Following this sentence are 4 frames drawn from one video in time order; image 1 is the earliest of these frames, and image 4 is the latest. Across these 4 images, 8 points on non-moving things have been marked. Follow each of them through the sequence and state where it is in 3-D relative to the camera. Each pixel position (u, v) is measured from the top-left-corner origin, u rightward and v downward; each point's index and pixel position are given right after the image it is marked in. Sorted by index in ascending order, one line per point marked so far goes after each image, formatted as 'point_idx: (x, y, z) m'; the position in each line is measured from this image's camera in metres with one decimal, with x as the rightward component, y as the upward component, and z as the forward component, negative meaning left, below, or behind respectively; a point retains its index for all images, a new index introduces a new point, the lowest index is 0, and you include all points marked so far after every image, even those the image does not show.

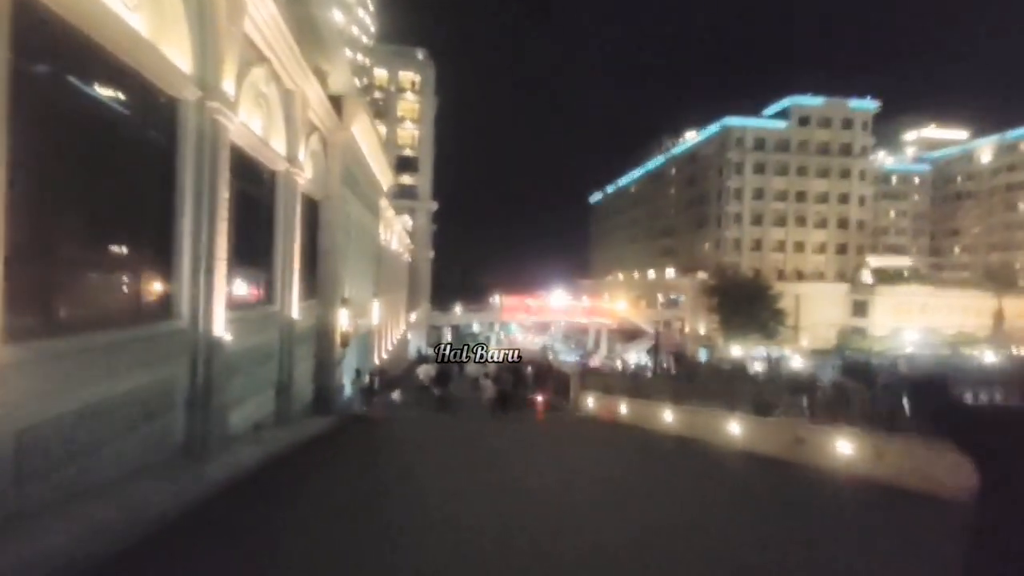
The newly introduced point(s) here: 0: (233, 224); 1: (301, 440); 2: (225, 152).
0: (-4.2, +0.9, +14.7) m
1: (-3.6, -2.6, +16.9) m
2: (-3.7, +1.8, +12.6) m
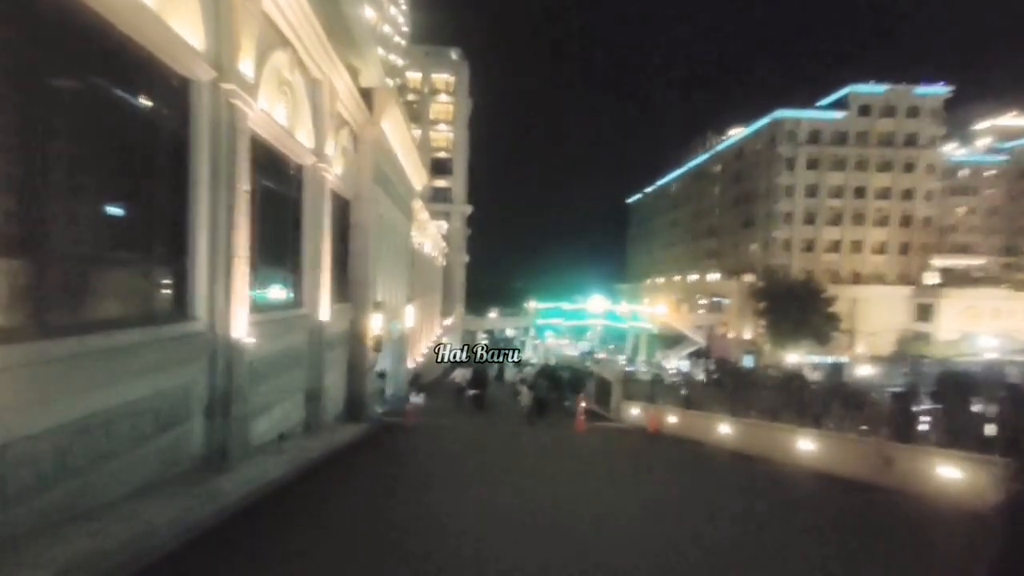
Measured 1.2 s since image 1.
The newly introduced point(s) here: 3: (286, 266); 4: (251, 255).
0: (-3.6, +0.9, +13.7) m
1: (-3.0, -2.6, +15.8) m
2: (-3.2, +1.7, +11.6) m
3: (-3.8, +0.4, +16.4) m
4: (-3.6, +0.4, +13.2) m
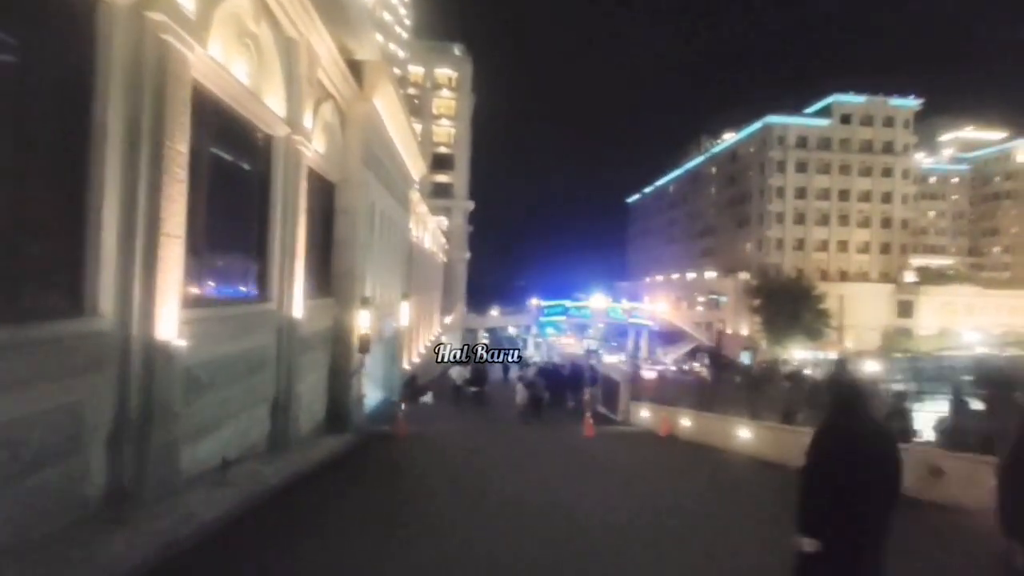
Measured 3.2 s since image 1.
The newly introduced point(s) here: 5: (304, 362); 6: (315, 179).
0: (-3.6, +1.1, +11.2) m
1: (-2.9, -2.5, +13.4) m
2: (-3.1, +1.9, +9.1) m
3: (-3.8, +0.5, +13.9) m
4: (-3.6, +0.6, +10.8) m
5: (-3.7, -1.3, +17.5) m
6: (-3.8, +2.1, +18.7) m
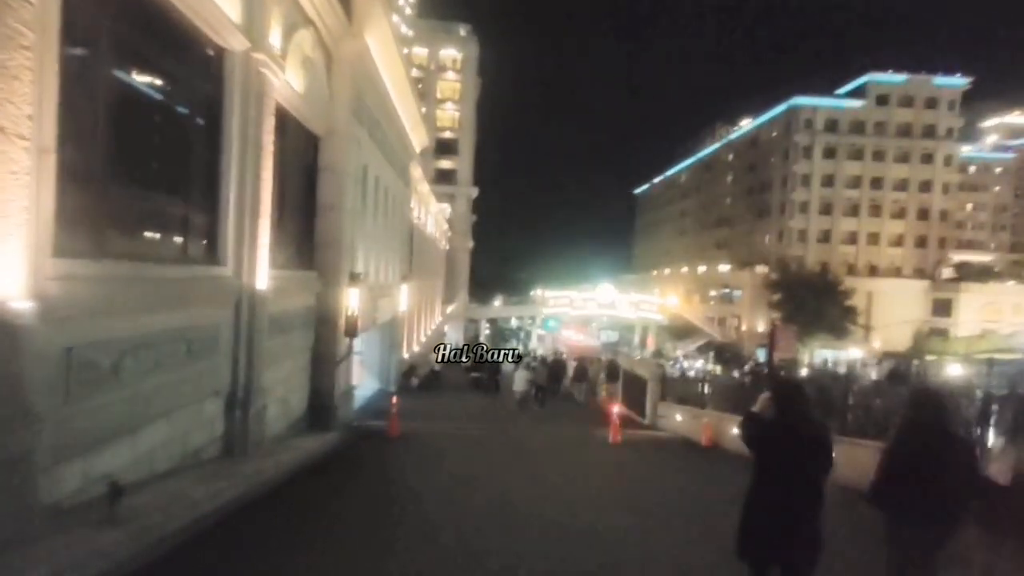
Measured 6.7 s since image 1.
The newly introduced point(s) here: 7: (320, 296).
0: (-3.3, +1.5, +7.8) m
1: (-2.7, -2.1, +10.0) m
2: (-2.8, +2.3, +5.7) m
3: (-3.5, +1.0, +10.5) m
4: (-3.3, +1.0, +7.4) m
5: (-3.4, -0.8, +14.2) m
6: (-3.5, +2.6, +15.3) m
7: (-3.5, -0.1, +17.8) m
